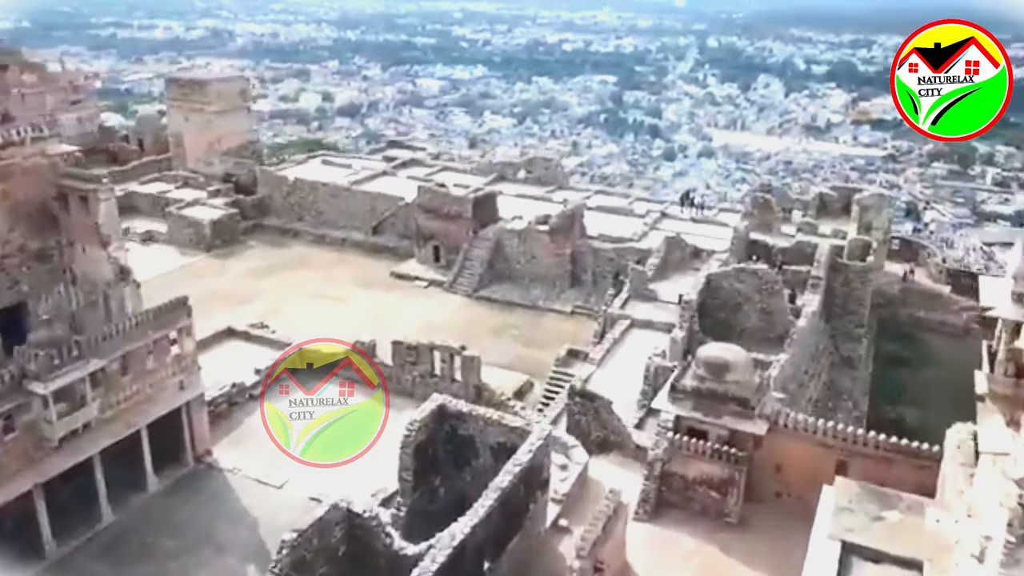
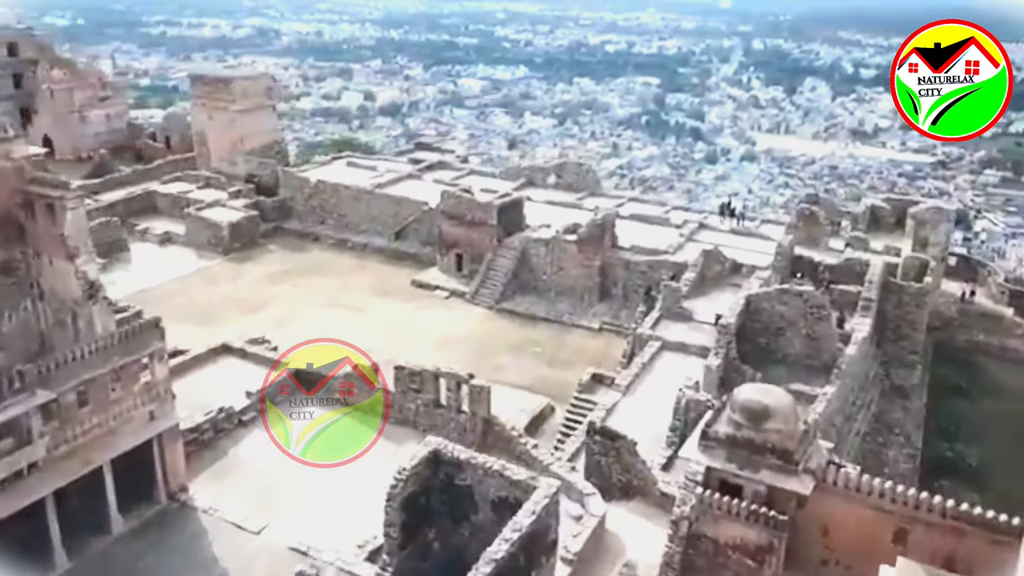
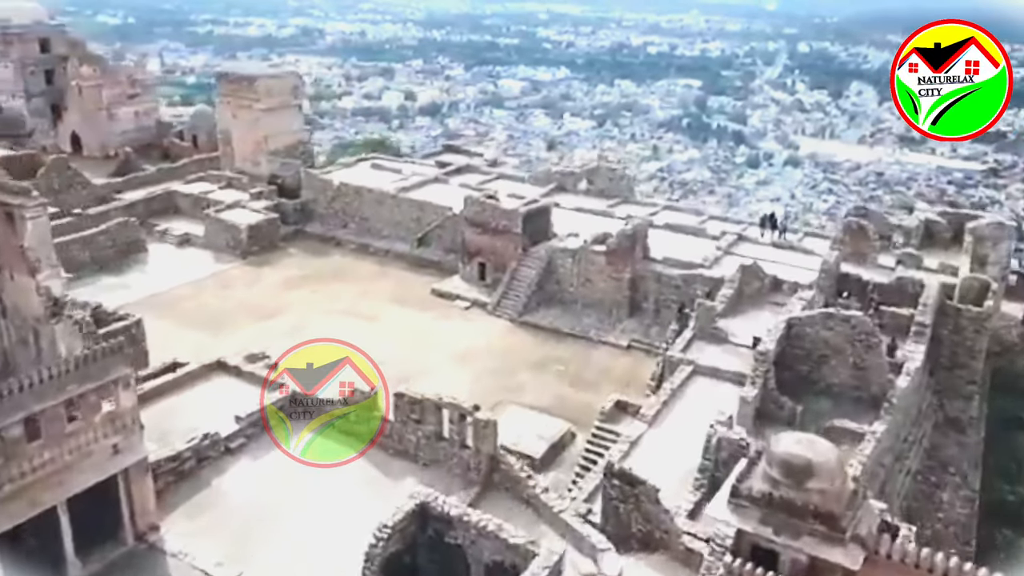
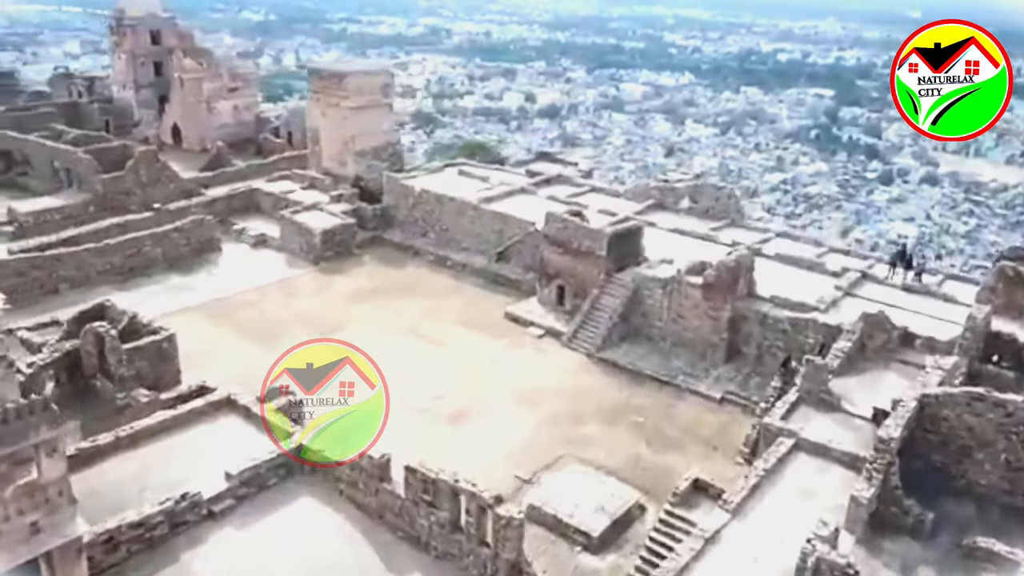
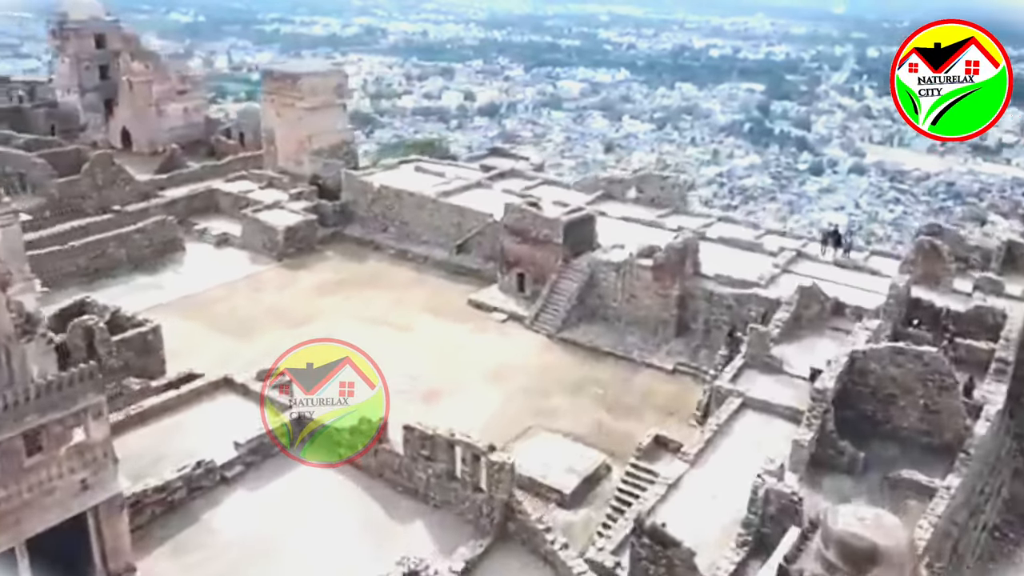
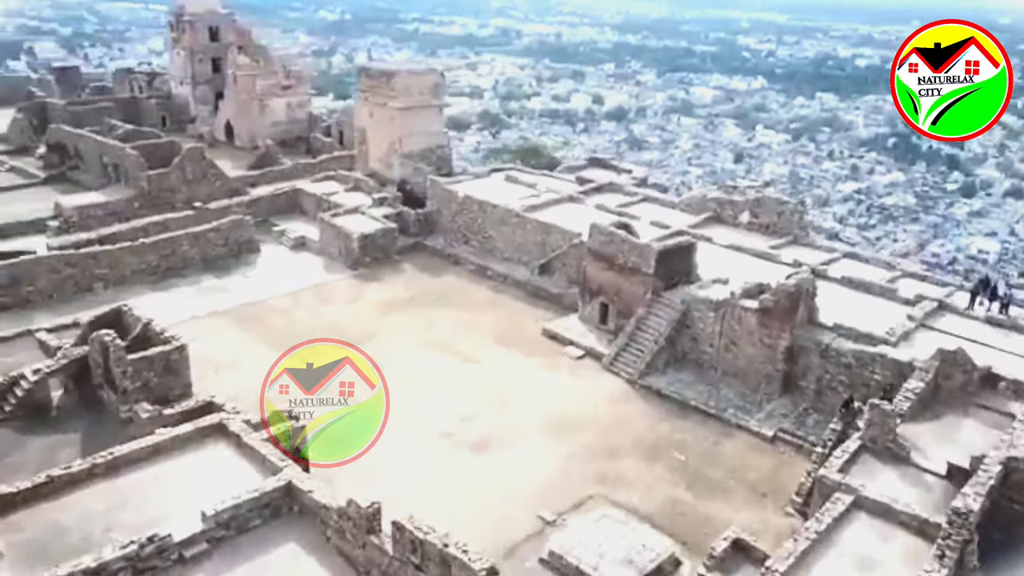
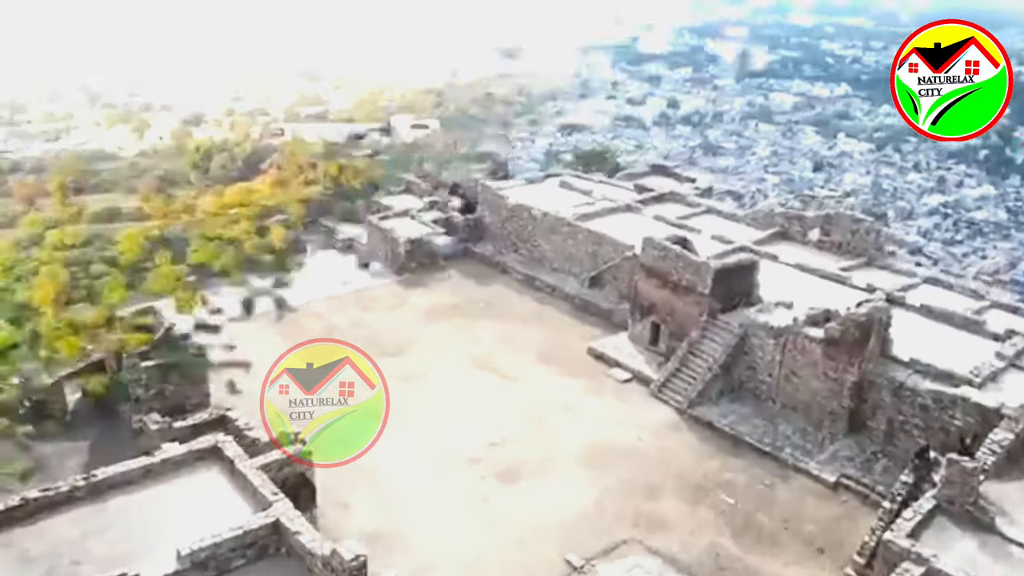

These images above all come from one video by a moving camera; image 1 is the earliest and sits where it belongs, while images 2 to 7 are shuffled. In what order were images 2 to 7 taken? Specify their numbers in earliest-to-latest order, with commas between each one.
2, 3, 5, 4, 6, 7
